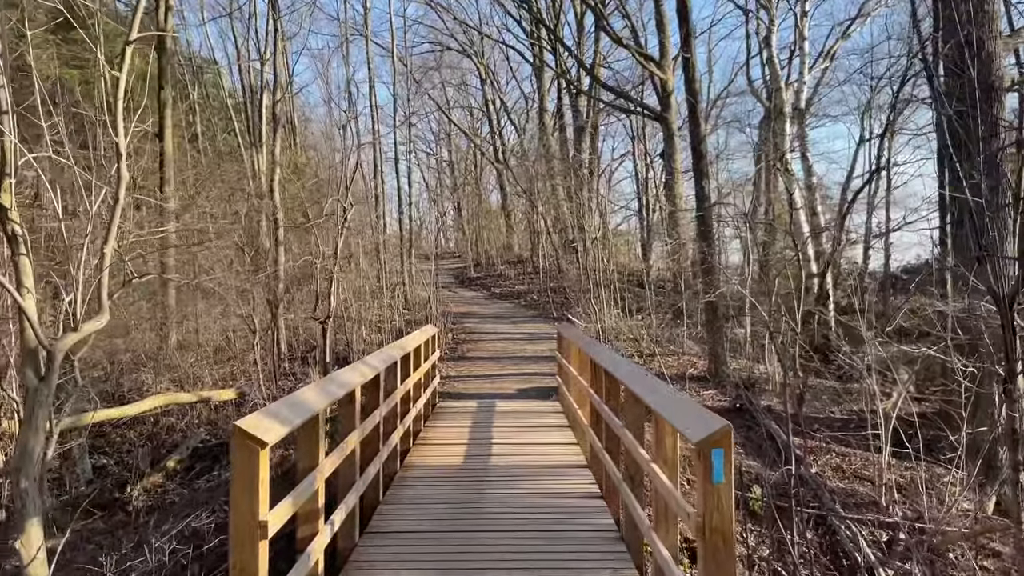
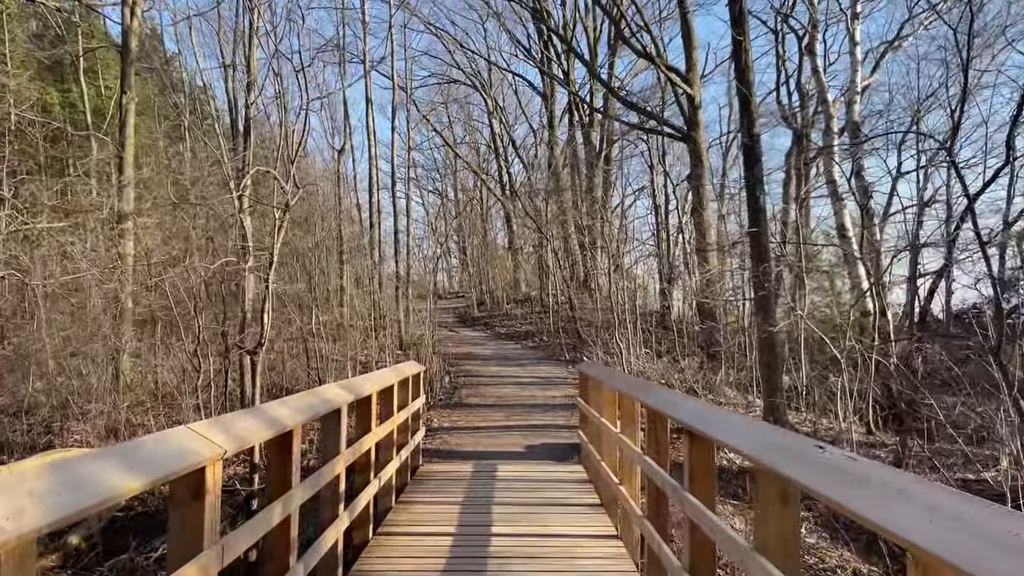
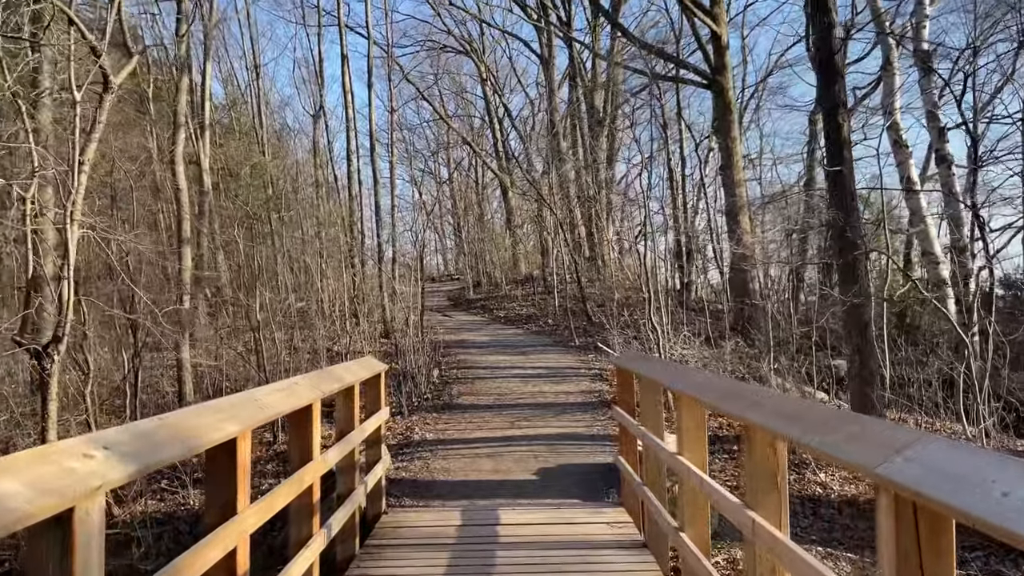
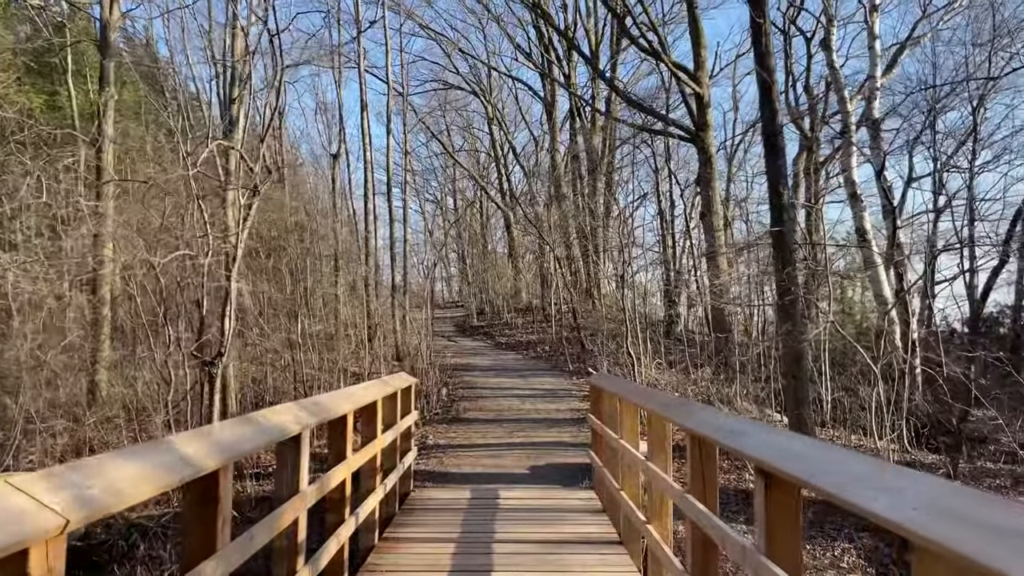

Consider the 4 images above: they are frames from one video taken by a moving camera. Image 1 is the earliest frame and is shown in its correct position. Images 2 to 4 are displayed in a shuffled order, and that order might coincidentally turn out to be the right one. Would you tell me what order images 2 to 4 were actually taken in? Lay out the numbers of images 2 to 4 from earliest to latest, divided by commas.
2, 4, 3
